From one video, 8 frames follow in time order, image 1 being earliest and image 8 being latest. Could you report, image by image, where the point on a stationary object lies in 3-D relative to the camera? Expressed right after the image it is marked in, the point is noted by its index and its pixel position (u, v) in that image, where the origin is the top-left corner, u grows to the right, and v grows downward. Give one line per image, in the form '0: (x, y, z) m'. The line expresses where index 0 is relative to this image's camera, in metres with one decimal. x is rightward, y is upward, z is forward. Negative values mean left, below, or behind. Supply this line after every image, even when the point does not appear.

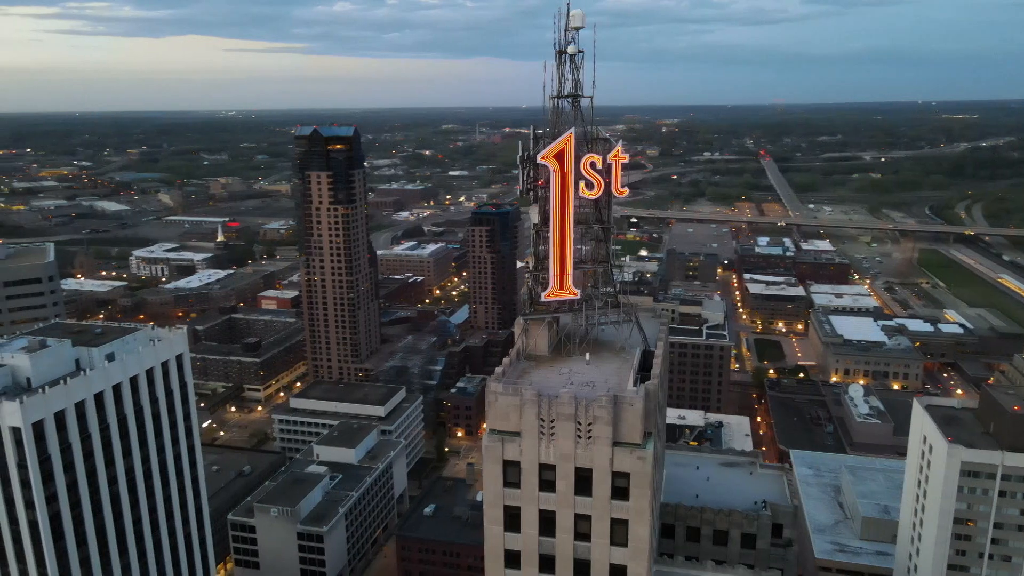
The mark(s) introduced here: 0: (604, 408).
0: (+2.5, -3.2, +19.2) m
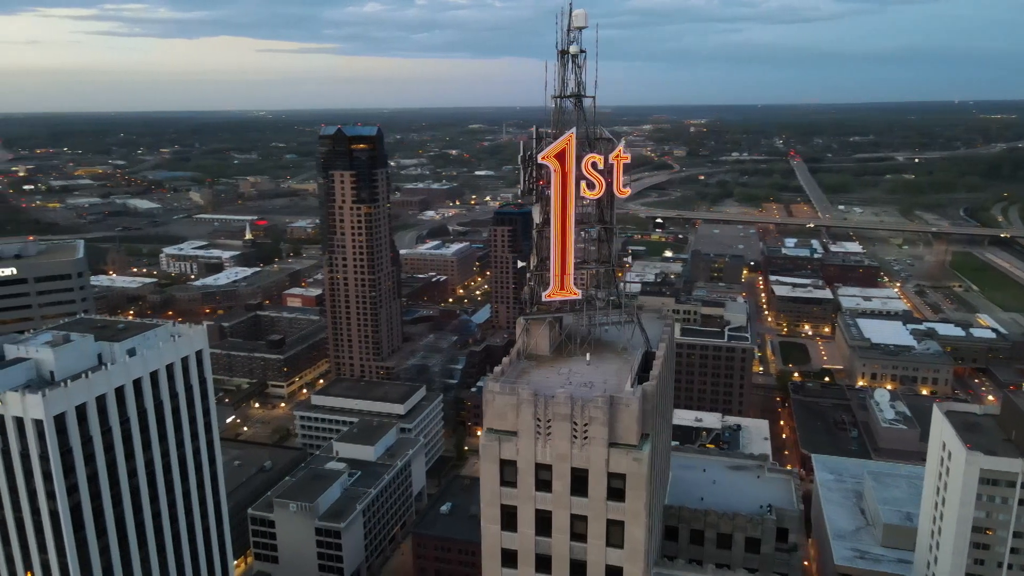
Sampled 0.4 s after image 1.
0: (+2.3, -3.2, +19.1) m
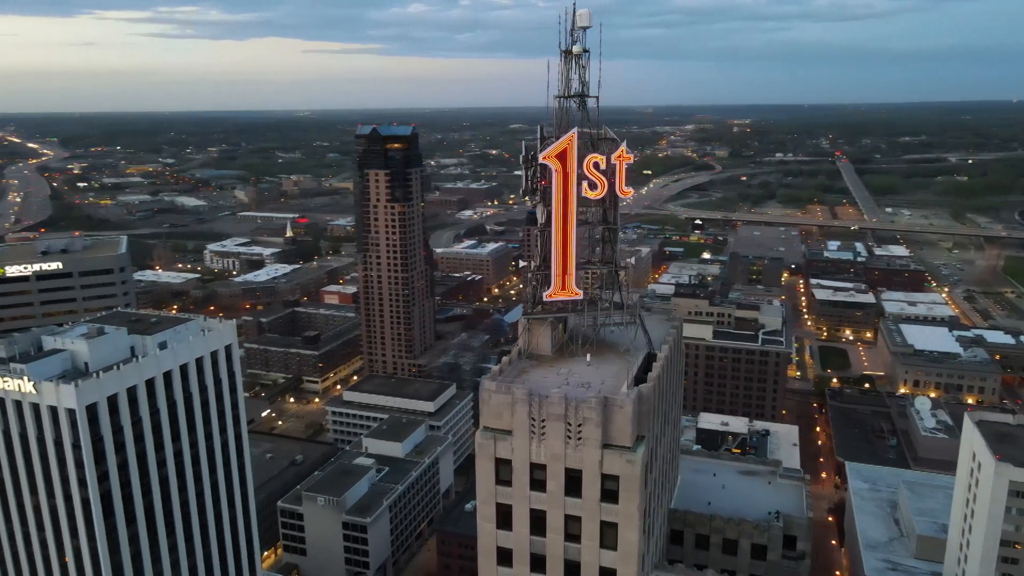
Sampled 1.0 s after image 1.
0: (+2.2, -3.2, +19.1) m
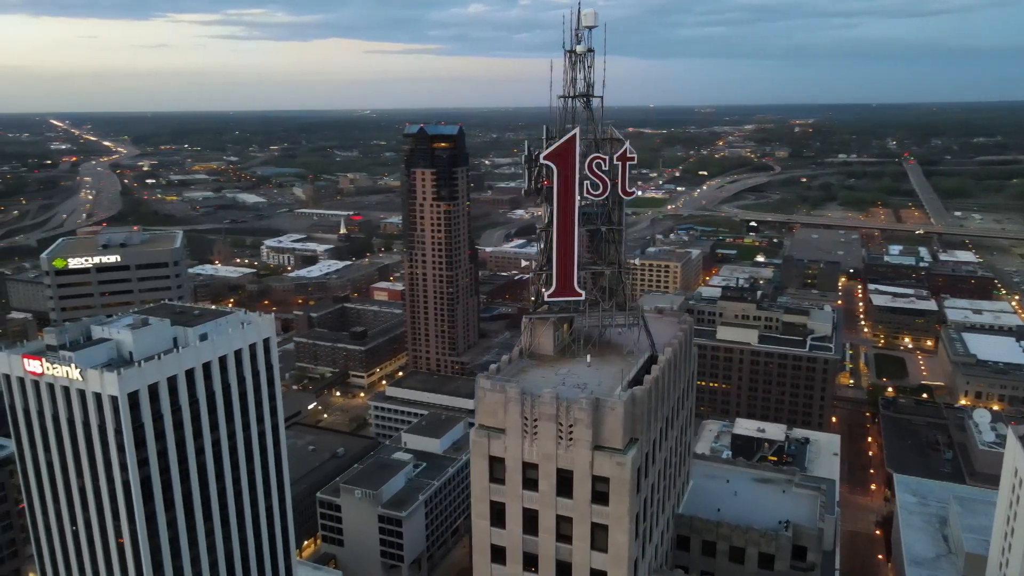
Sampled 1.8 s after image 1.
0: (+1.9, -3.2, +19.0) m
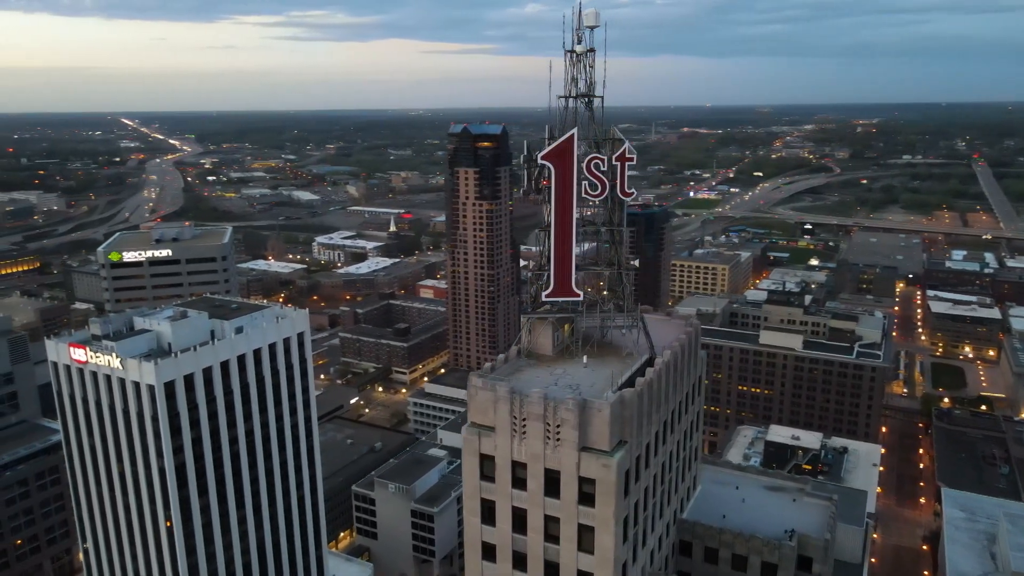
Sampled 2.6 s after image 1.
0: (+1.5, -3.3, +19.0) m
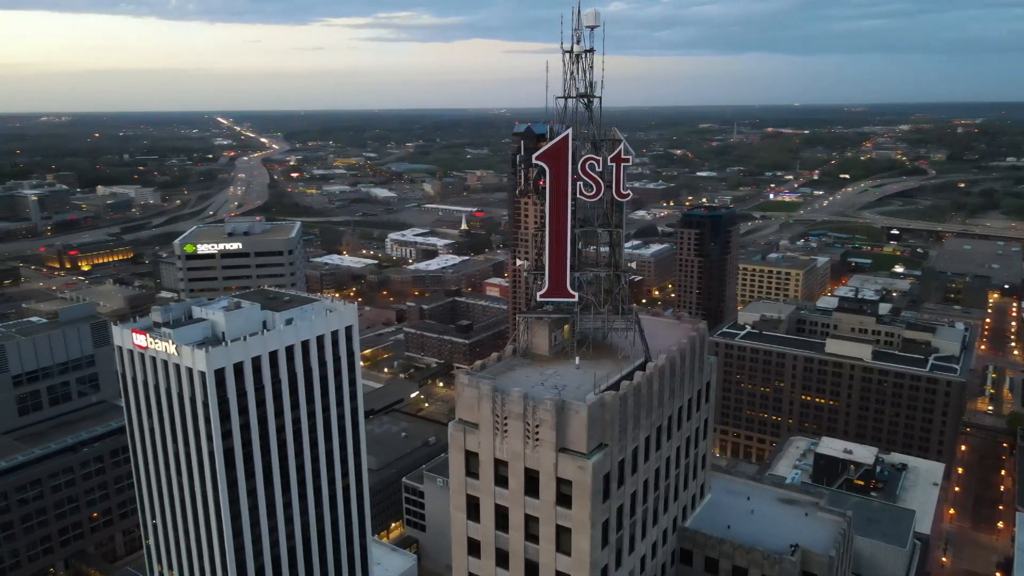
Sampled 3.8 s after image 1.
0: (+0.9, -3.3, +19.0) m
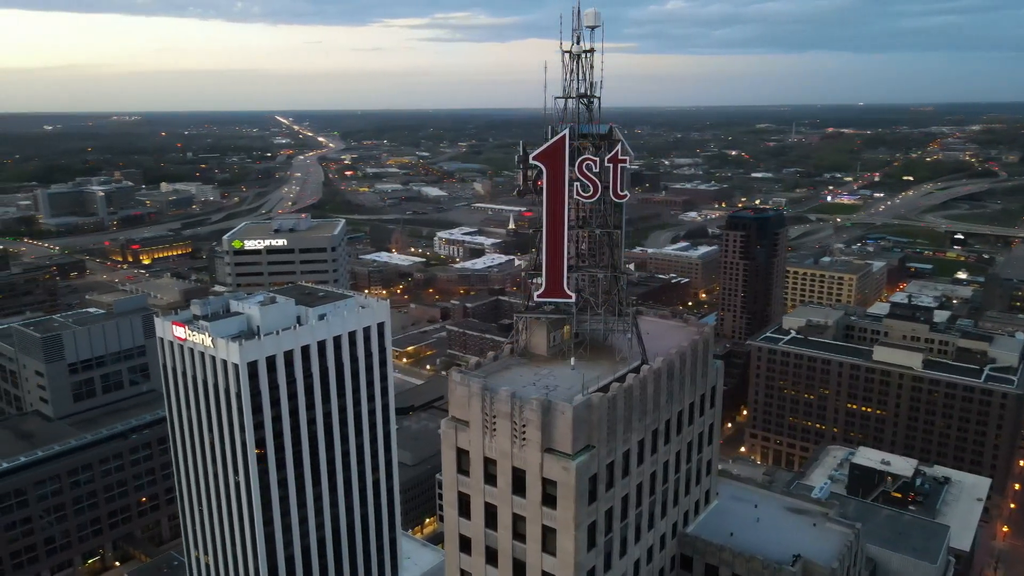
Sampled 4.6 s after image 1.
0: (+0.6, -3.3, +19.0) m
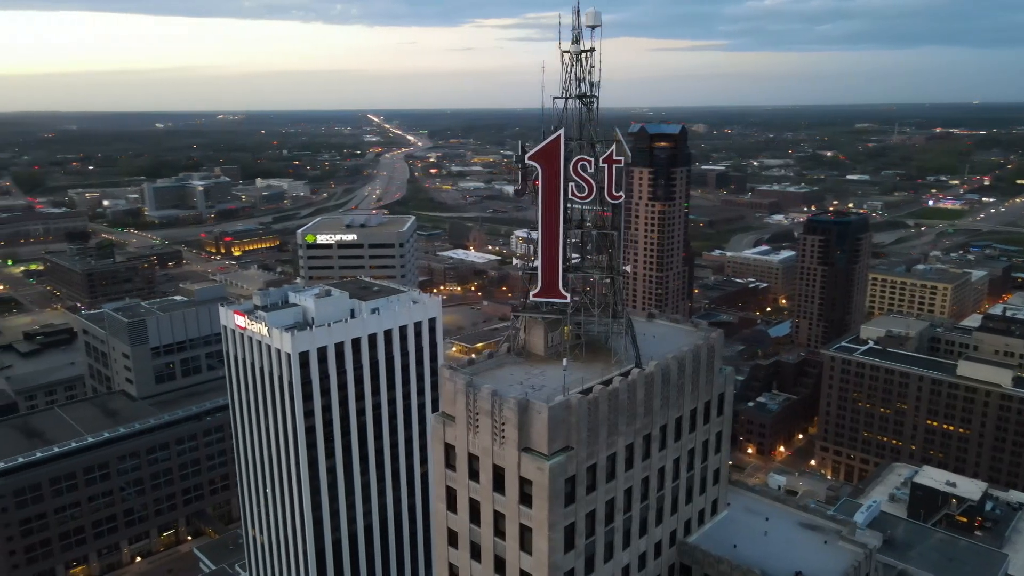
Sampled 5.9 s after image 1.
0: (0.0, -3.2, +19.1) m
